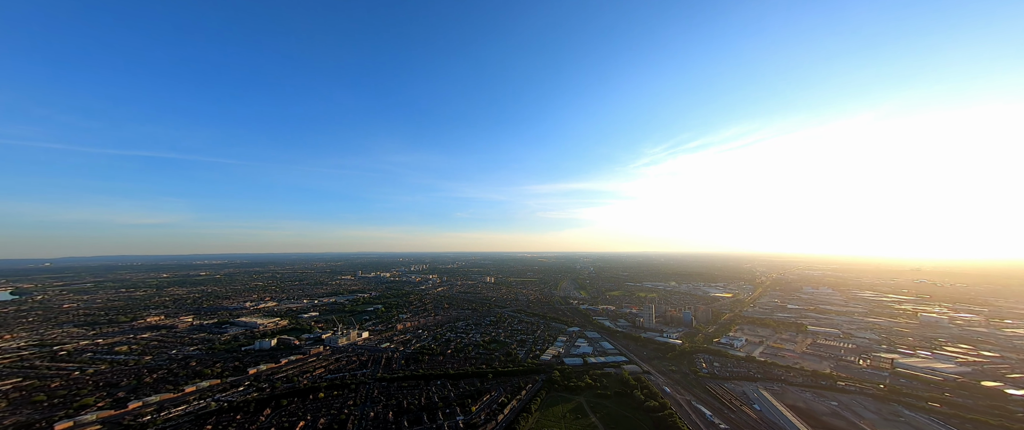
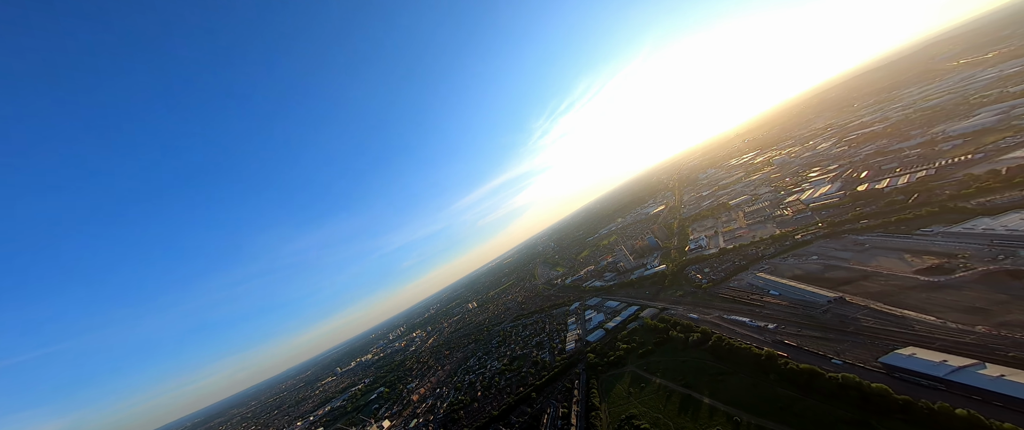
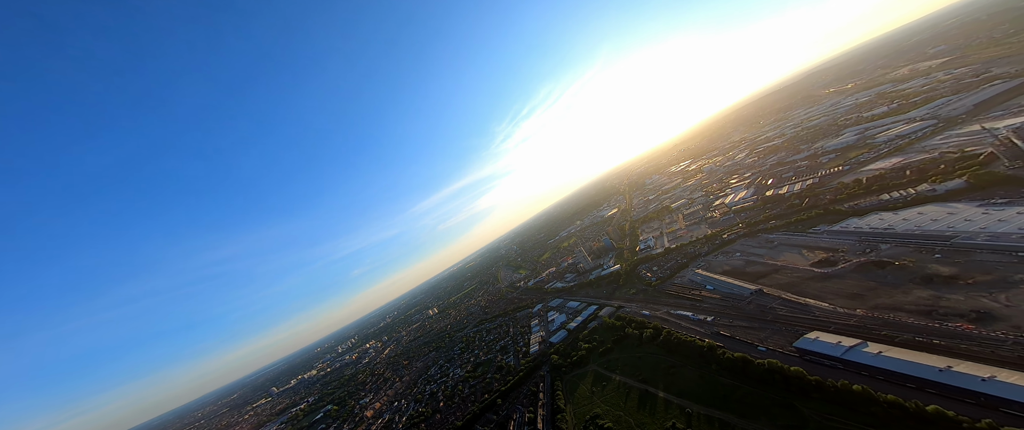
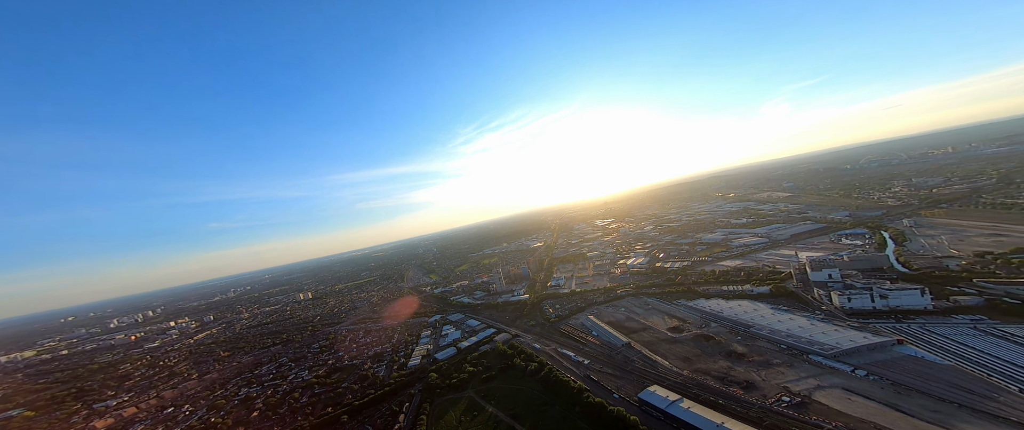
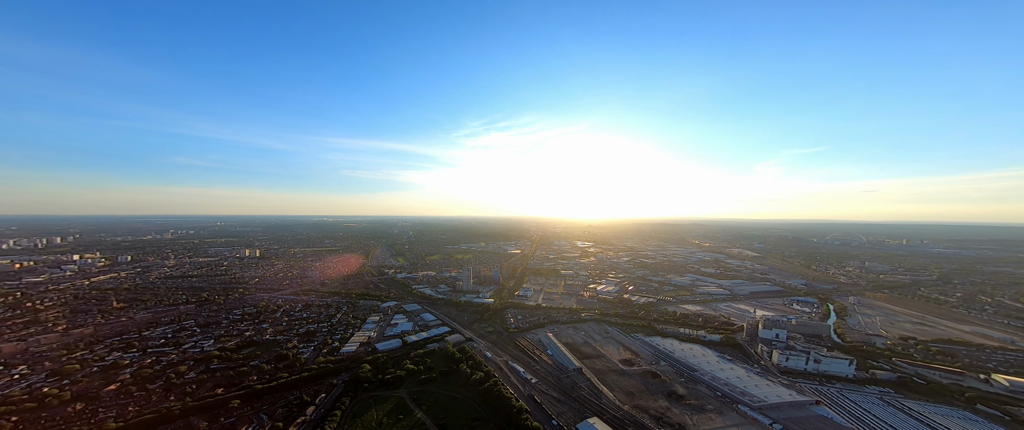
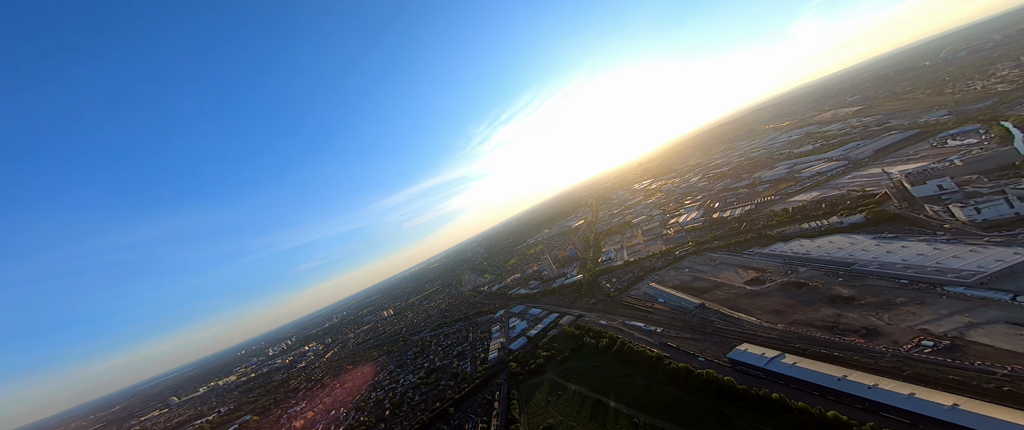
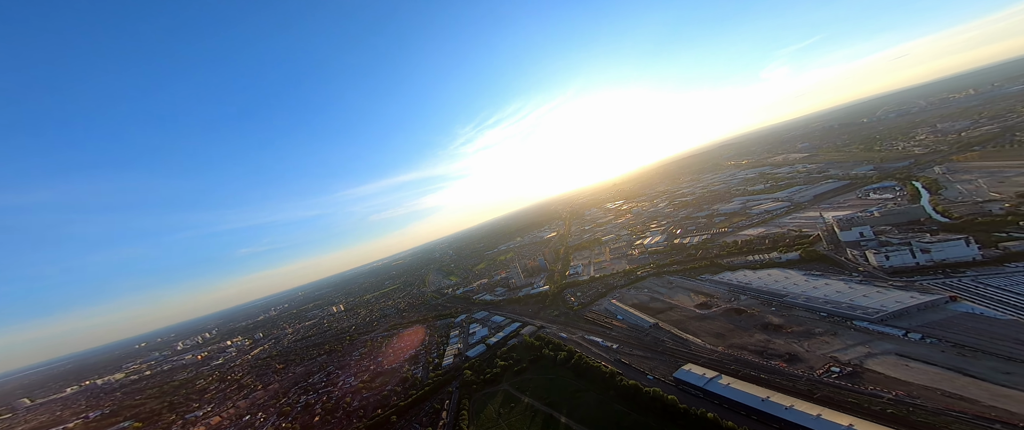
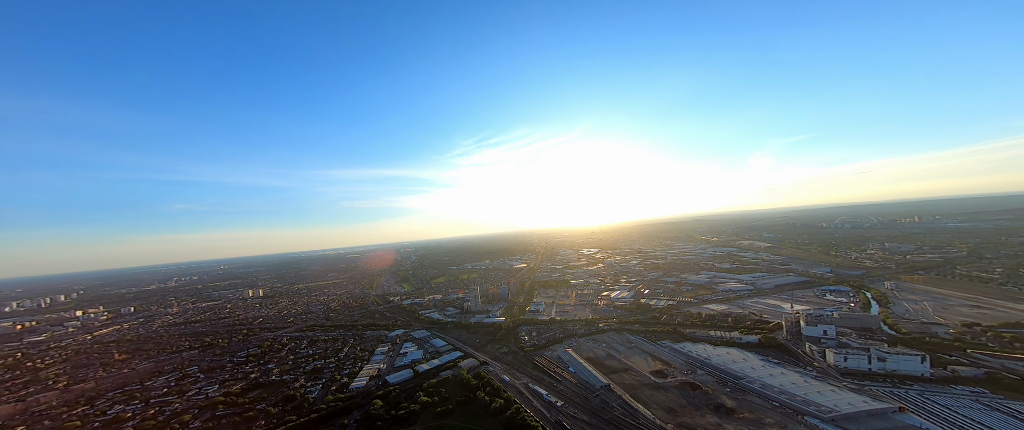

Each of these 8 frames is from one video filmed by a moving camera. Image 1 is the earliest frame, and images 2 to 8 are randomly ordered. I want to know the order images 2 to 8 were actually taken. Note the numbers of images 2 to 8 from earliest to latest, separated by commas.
2, 3, 6, 7, 4, 5, 8
